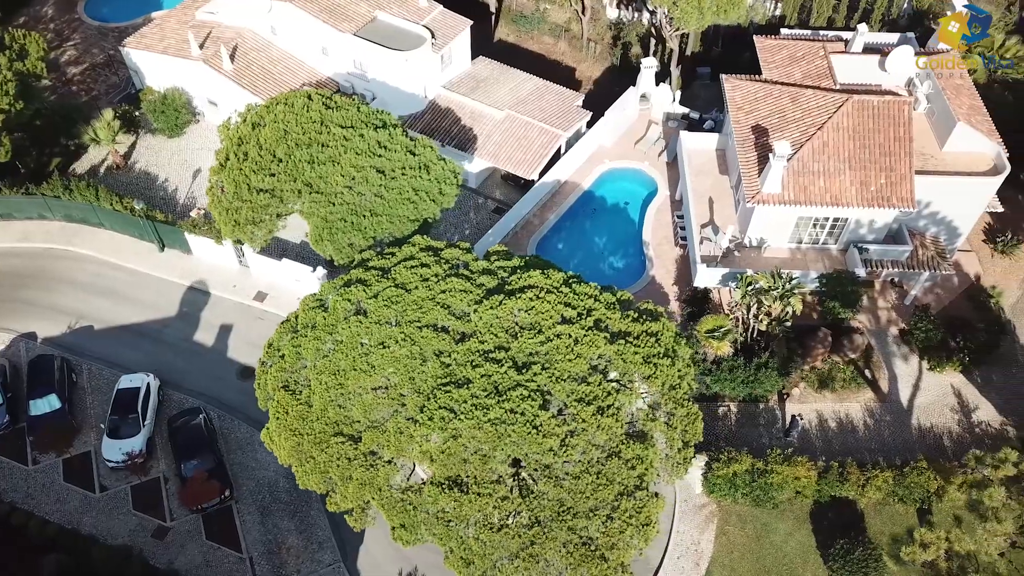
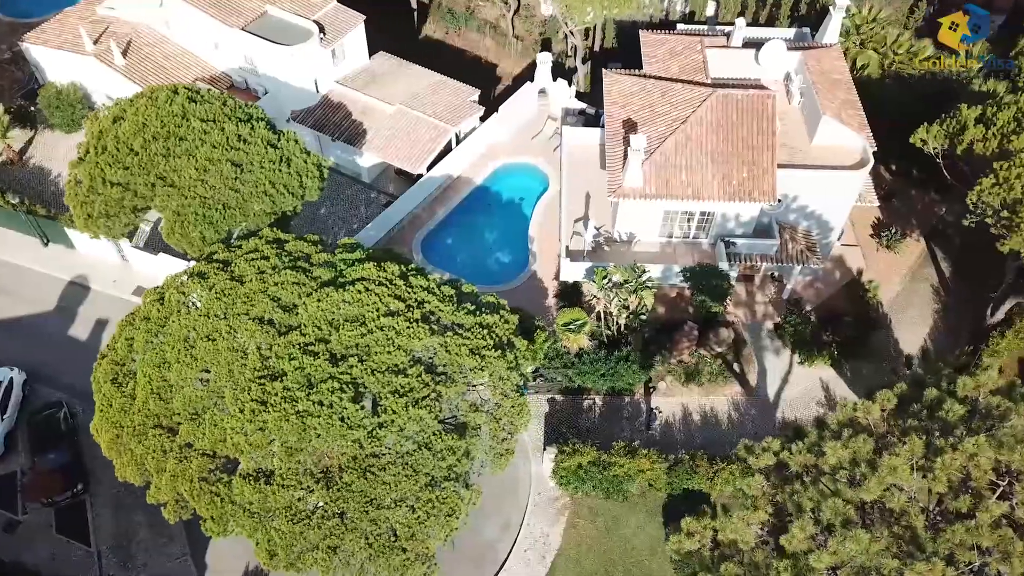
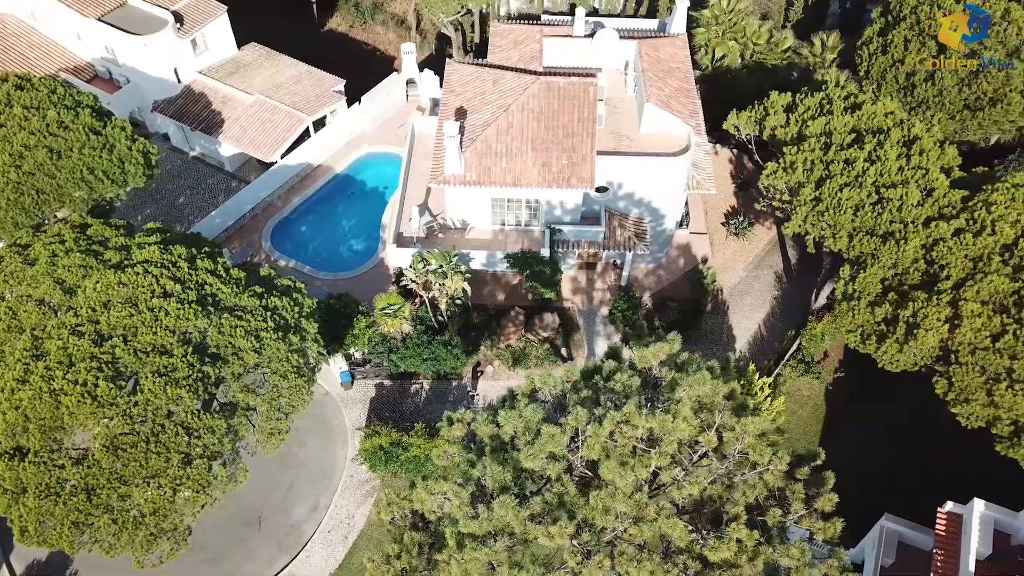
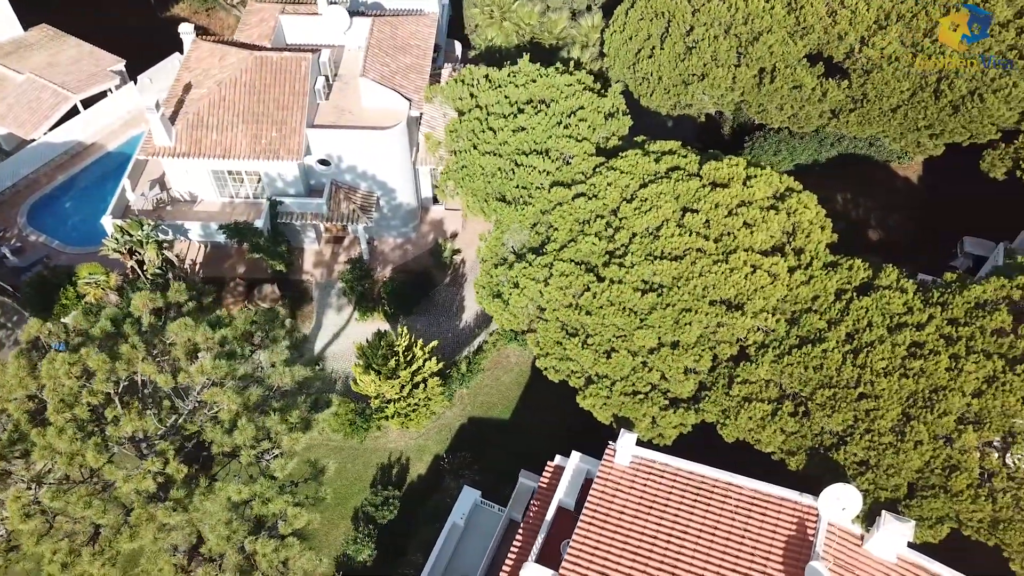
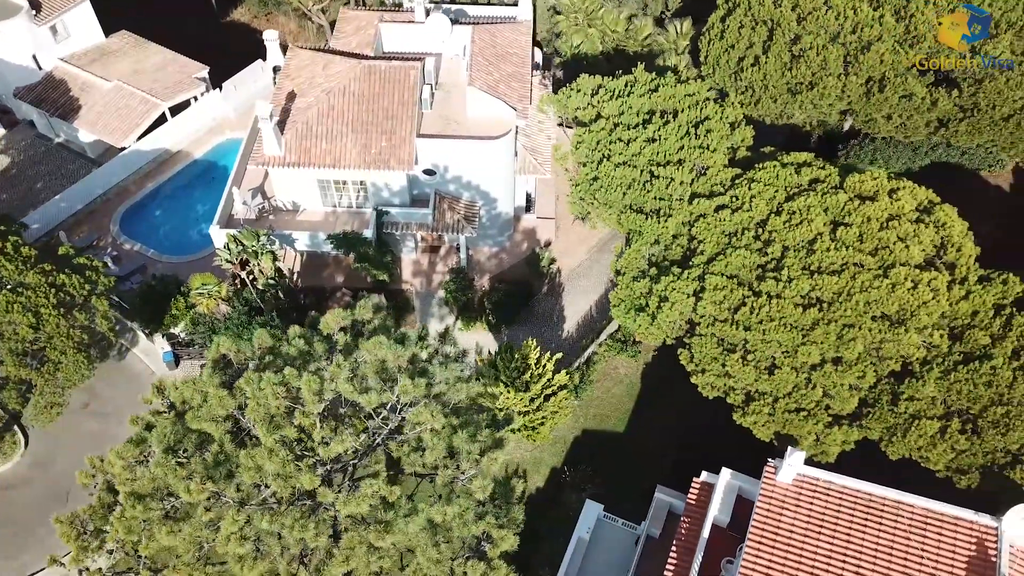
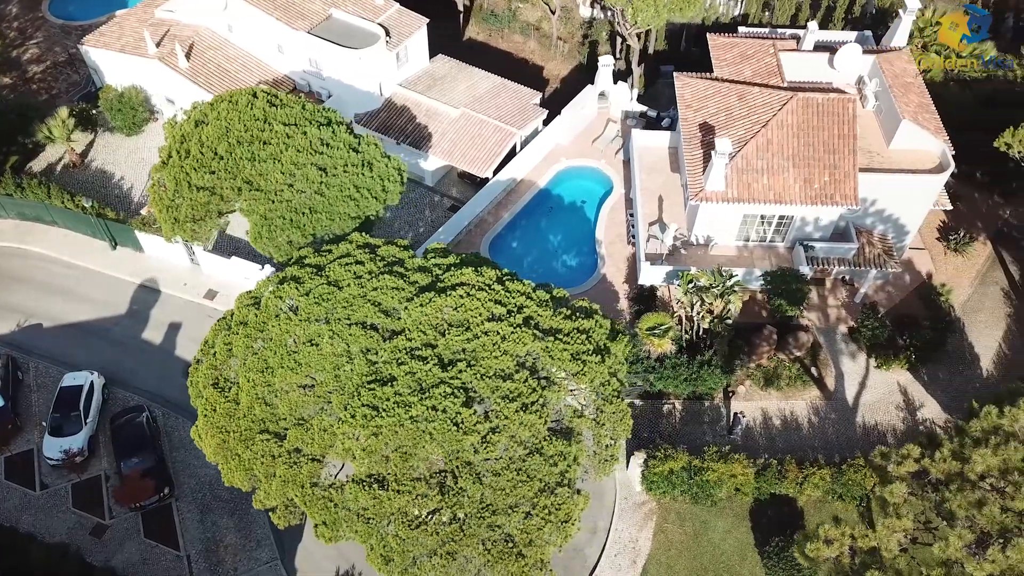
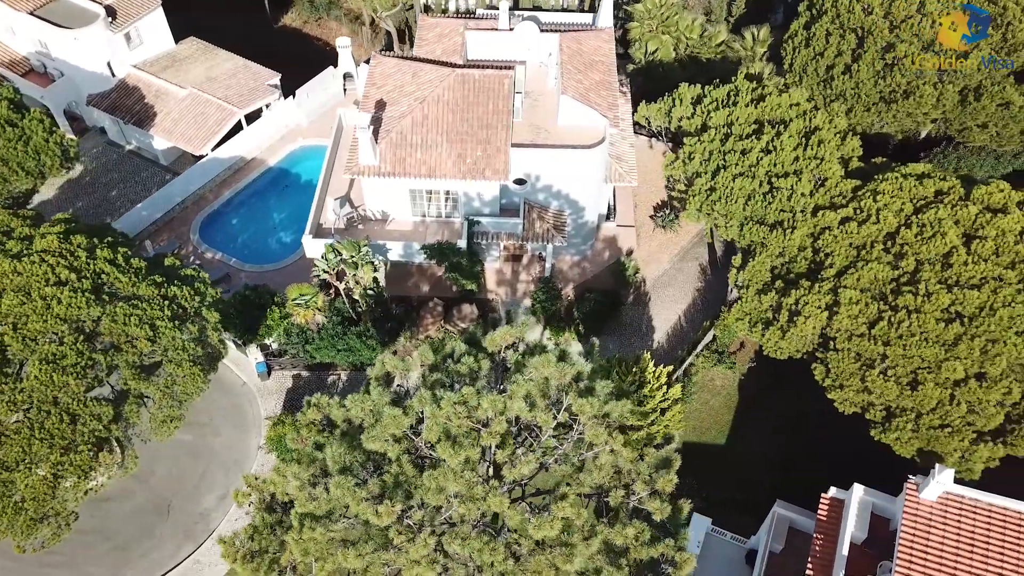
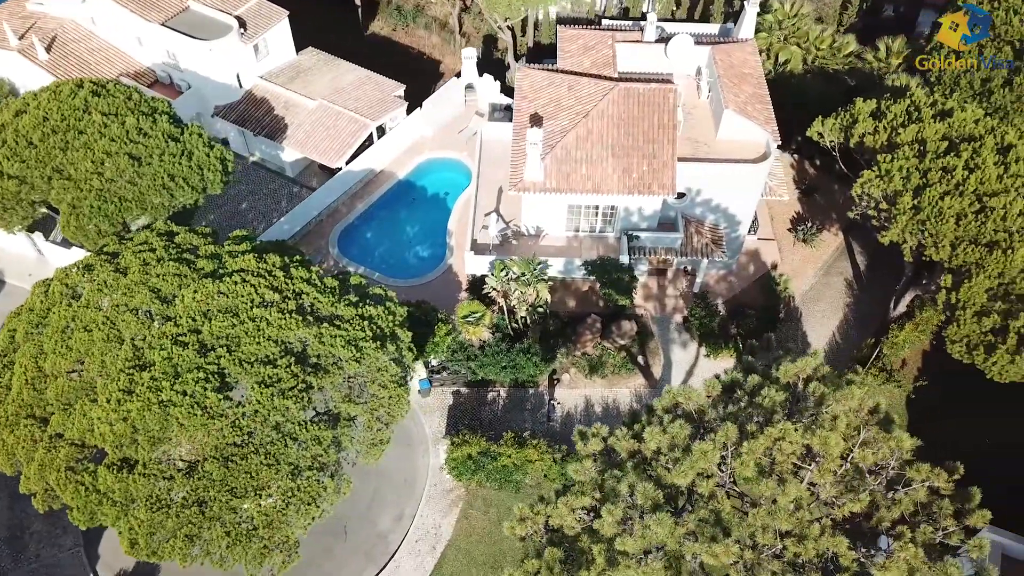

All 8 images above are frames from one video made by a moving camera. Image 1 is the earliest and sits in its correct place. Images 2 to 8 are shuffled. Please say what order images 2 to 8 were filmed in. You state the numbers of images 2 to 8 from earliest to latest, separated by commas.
6, 2, 8, 3, 7, 5, 4
